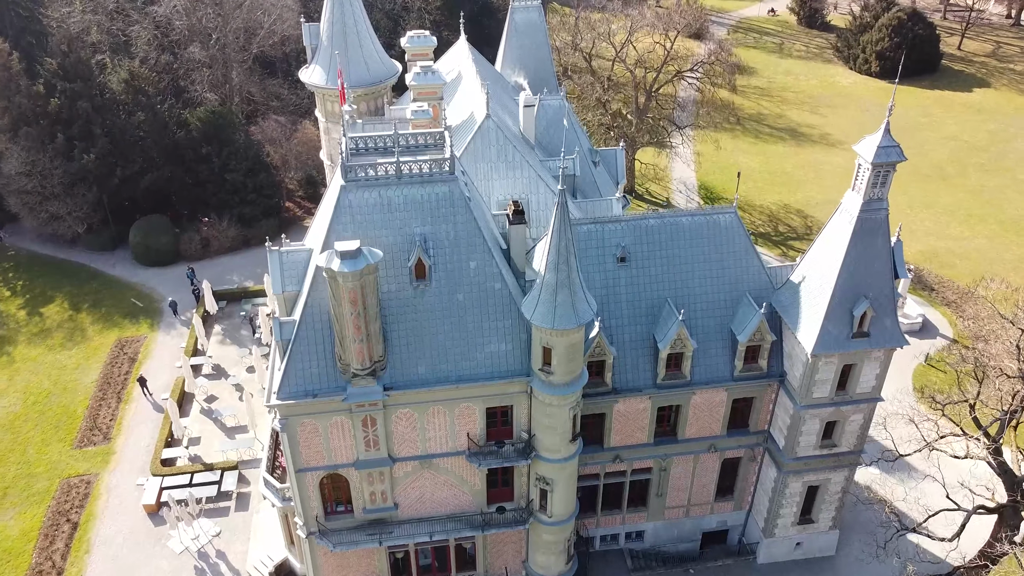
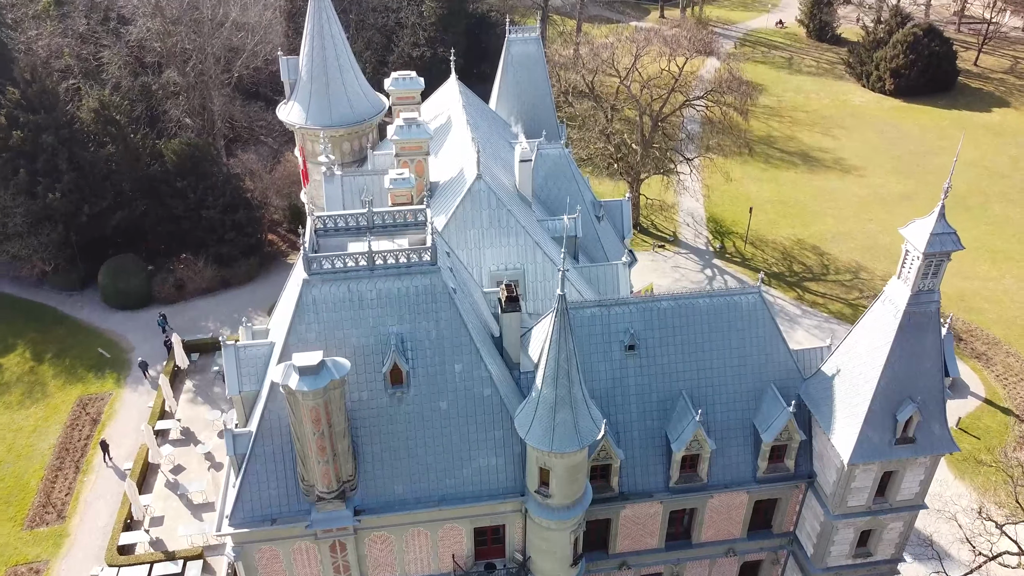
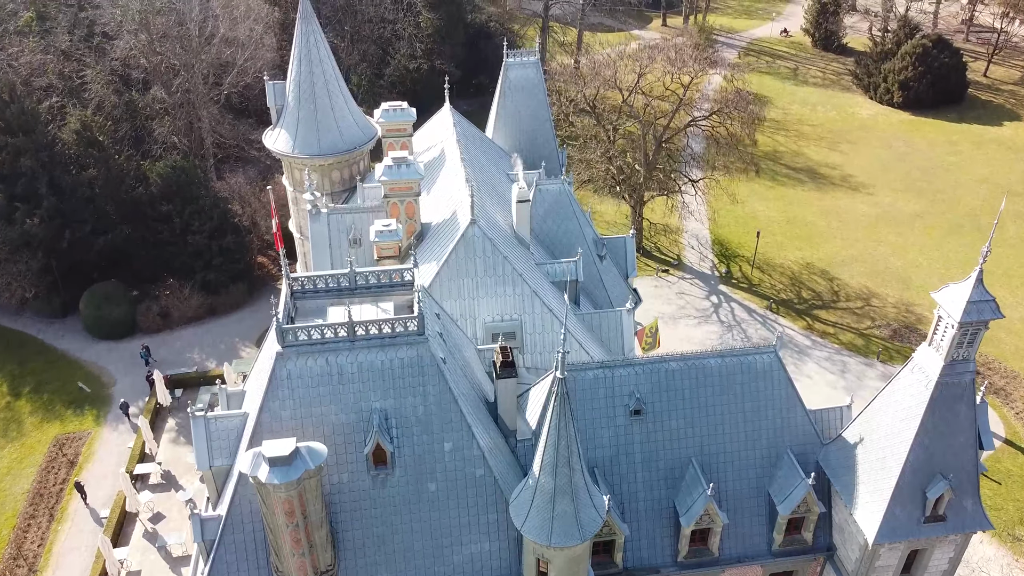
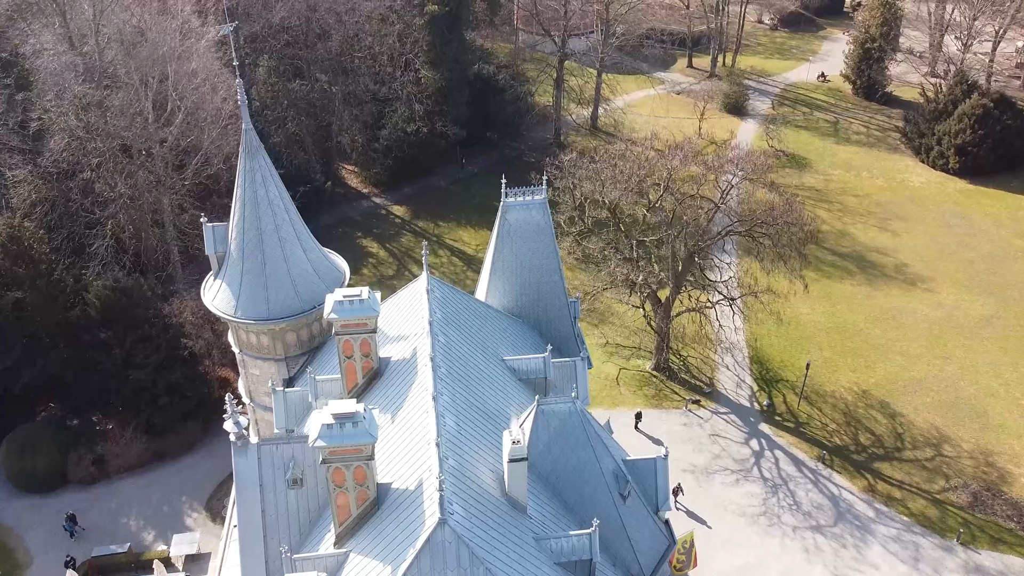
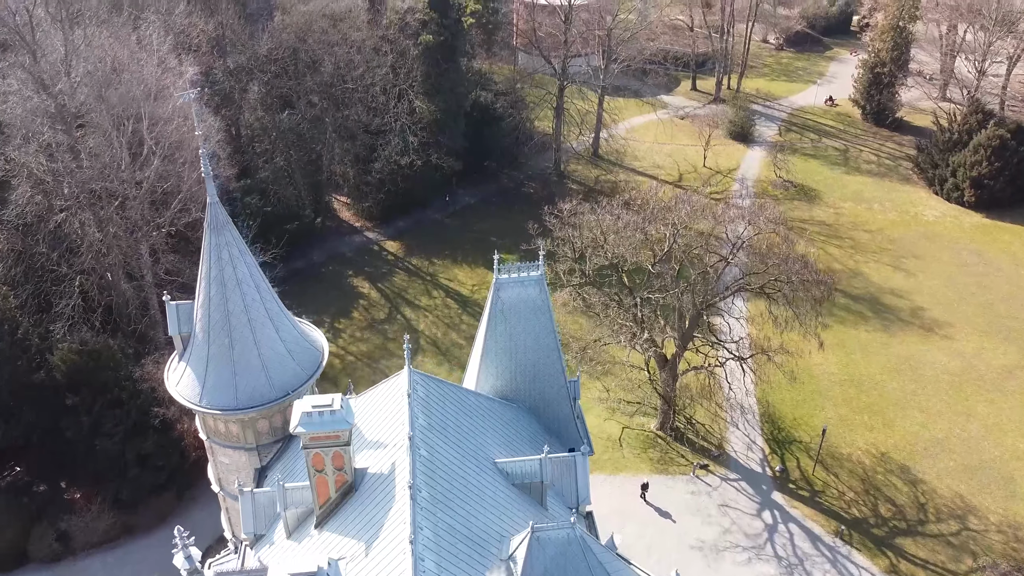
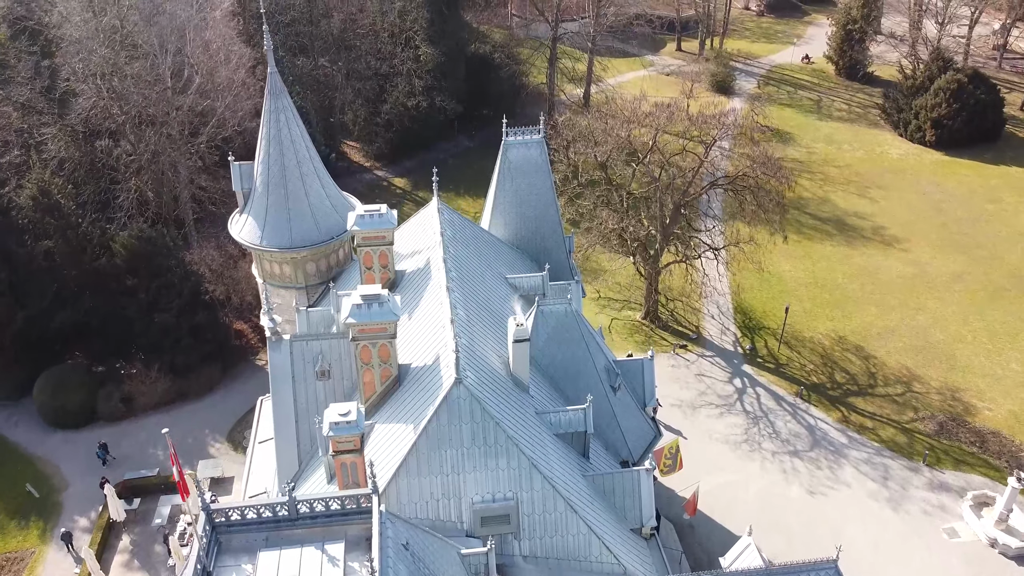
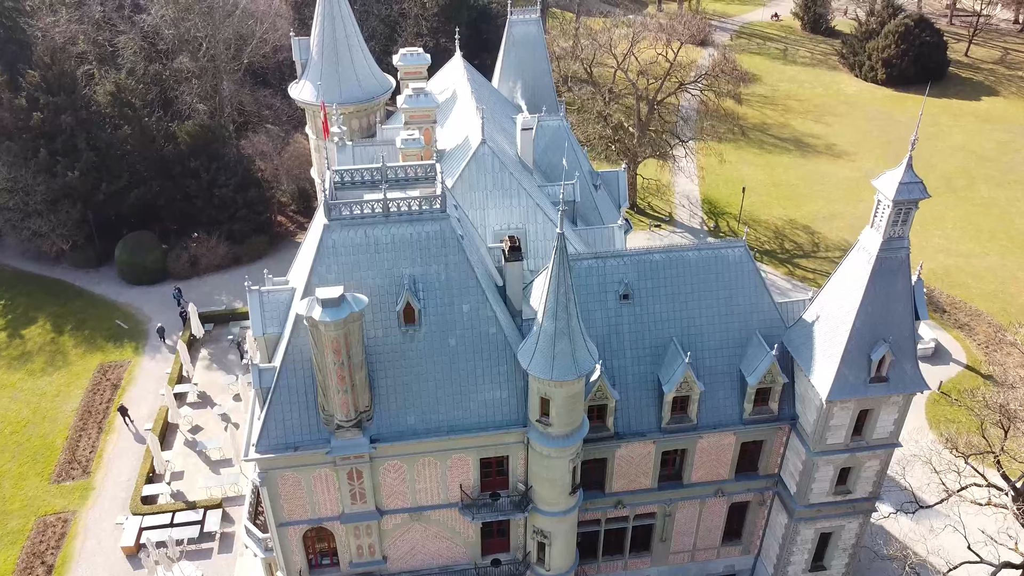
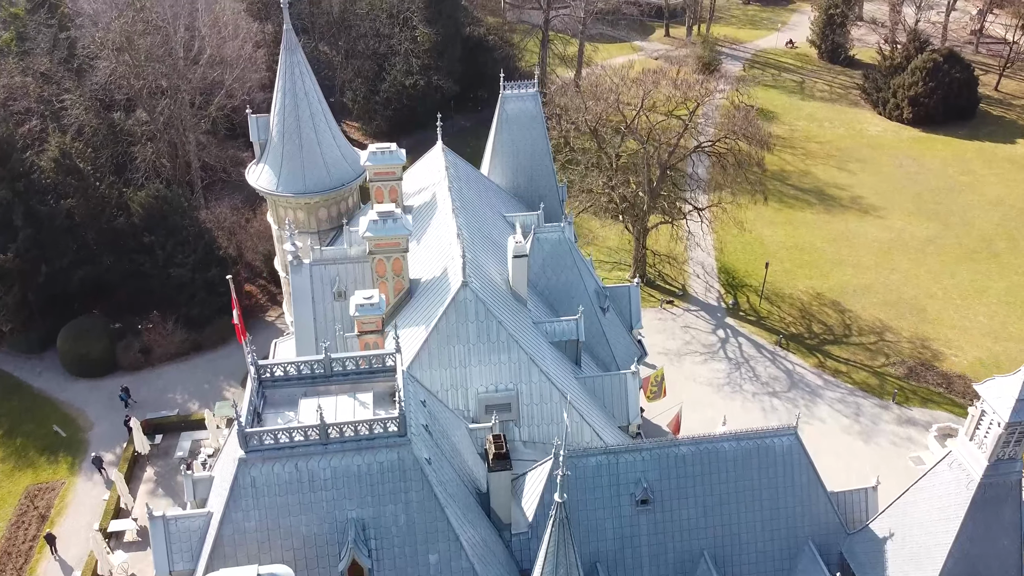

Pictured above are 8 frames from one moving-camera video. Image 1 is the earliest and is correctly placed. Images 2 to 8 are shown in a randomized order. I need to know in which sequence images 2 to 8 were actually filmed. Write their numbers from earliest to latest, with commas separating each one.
7, 2, 3, 8, 6, 4, 5
